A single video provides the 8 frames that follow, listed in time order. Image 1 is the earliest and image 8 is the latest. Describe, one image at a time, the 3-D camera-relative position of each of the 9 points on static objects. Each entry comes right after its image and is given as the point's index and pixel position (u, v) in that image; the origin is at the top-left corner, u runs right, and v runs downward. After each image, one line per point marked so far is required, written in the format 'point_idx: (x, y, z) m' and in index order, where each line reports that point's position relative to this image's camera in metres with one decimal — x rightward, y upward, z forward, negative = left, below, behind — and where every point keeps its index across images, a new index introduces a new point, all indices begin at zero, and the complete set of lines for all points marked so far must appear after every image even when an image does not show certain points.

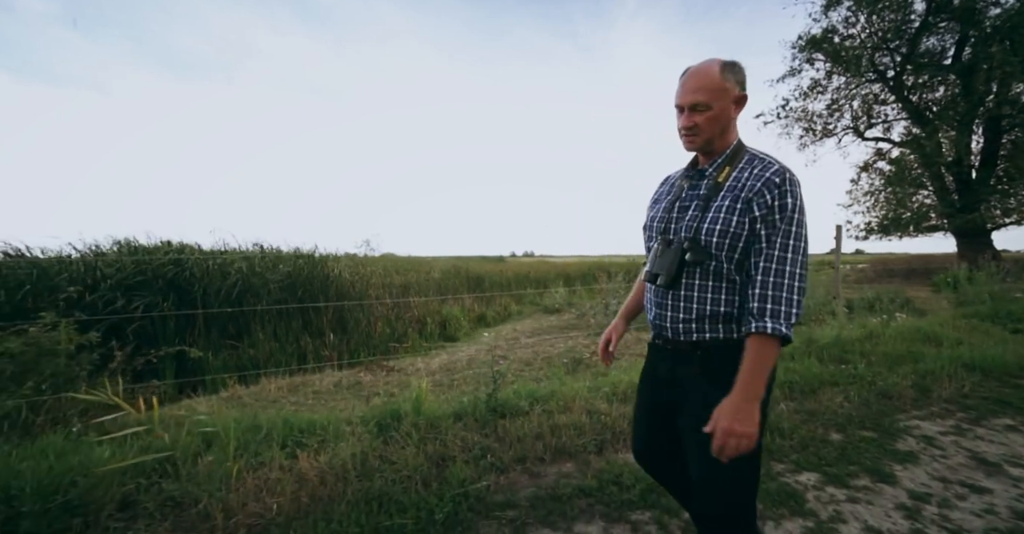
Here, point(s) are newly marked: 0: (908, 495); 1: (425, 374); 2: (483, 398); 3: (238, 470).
0: (+2.6, -1.5, +3.0) m
1: (-1.3, -1.6, +6.8) m
2: (-0.3, -1.2, +4.1) m
3: (-1.7, -1.3, +2.9) m
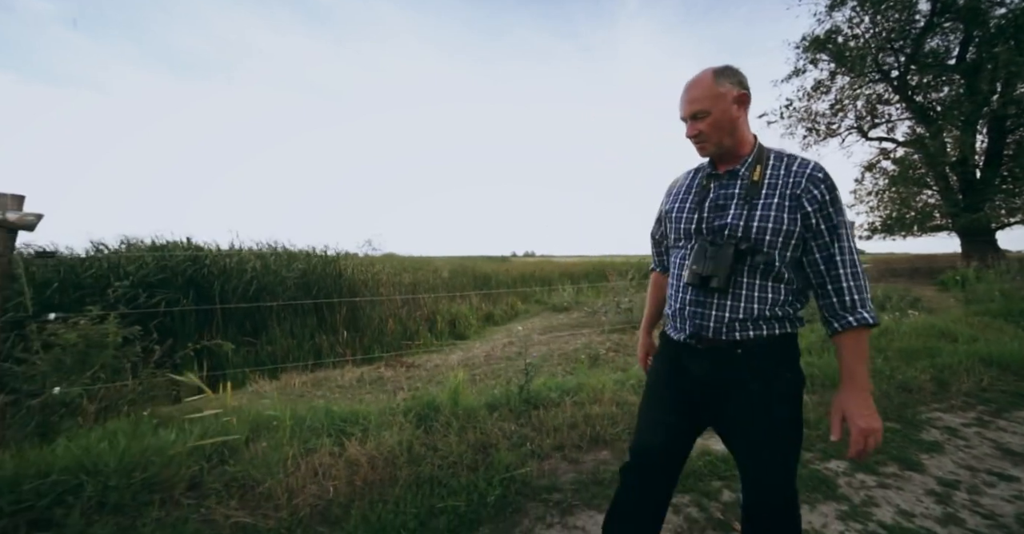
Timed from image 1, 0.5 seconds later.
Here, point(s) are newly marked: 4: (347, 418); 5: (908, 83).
0: (+2.9, -1.5, +3.1) m
1: (-1.0, -1.5, +6.9) m
2: (0.0, -1.1, +4.3) m
3: (-1.4, -1.2, +3.0) m
4: (-1.3, -1.2, +3.7) m
5: (+13.1, +6.3, +15.6) m
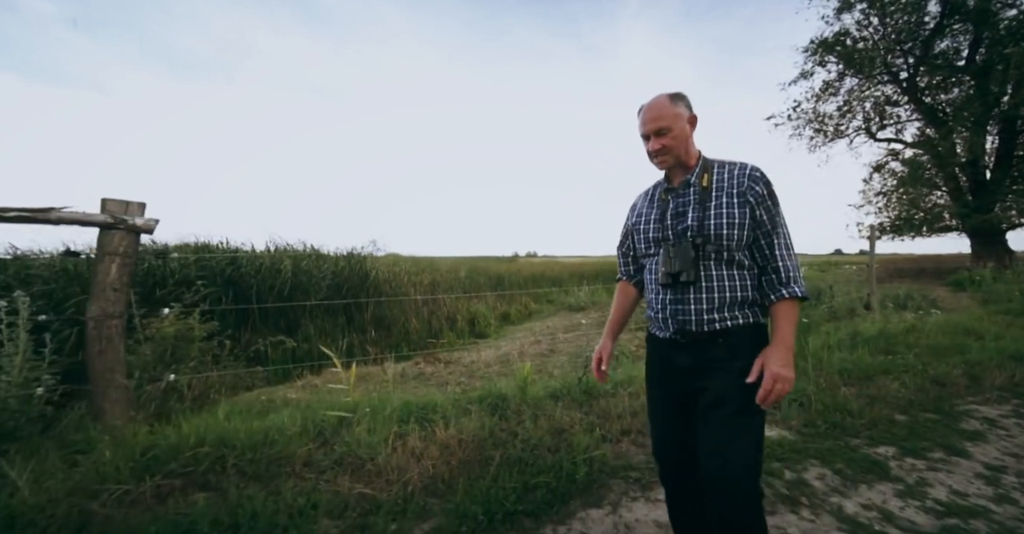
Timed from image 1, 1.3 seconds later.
0: (+3.4, -1.4, +3.3) m
1: (-0.4, -1.5, +7.2) m
2: (+0.6, -1.1, +4.5) m
3: (-0.9, -1.2, +3.3) m
4: (-0.8, -1.2, +4.0) m
5: (+13.8, +6.3, +15.8) m
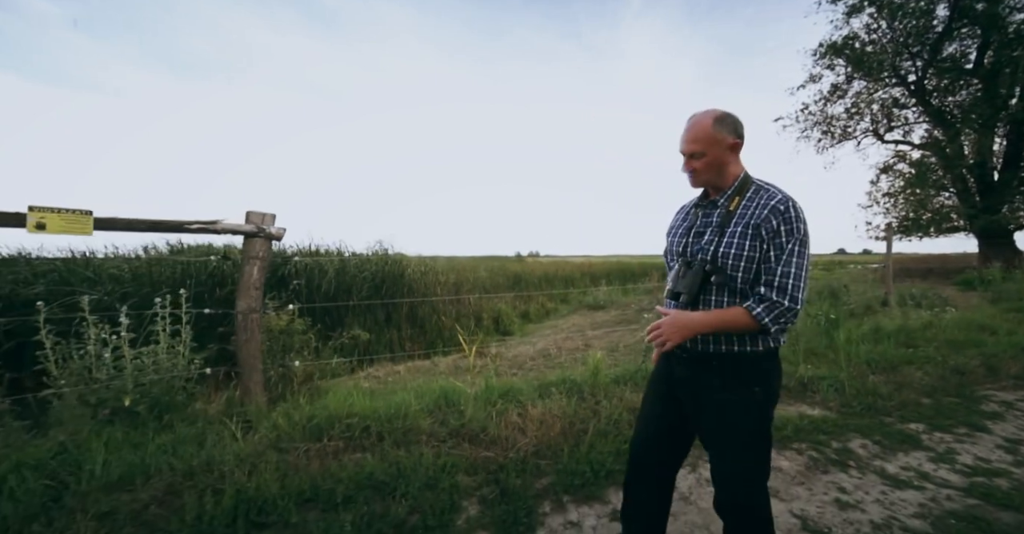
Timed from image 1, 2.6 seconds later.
0: (+4.1, -1.5, +3.9) m
1: (+0.3, -1.6, +7.7) m
2: (+1.3, -1.2, +5.1) m
3: (-0.2, -1.2, +3.9) m
4: (-0.1, -1.2, +4.6) m
5: (+14.6, +6.3, +16.3) m
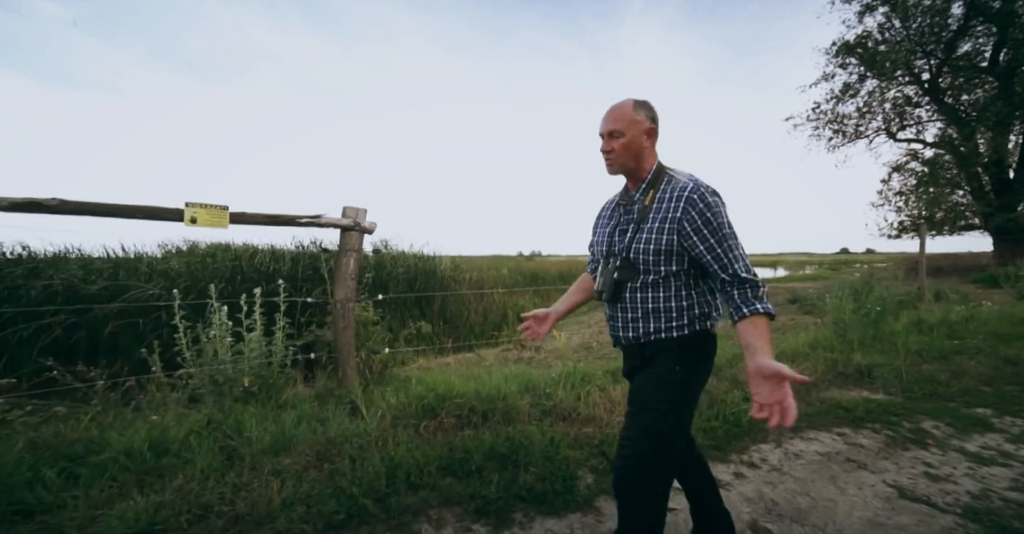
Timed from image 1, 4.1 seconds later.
0: (+4.9, -1.4, +4.1) m
1: (+1.1, -1.5, +8.0) m
2: (+2.1, -1.1, +5.3) m
3: (+0.6, -1.2, +4.1) m
4: (+0.7, -1.2, +4.8) m
5: (+15.4, +6.4, +16.4) m
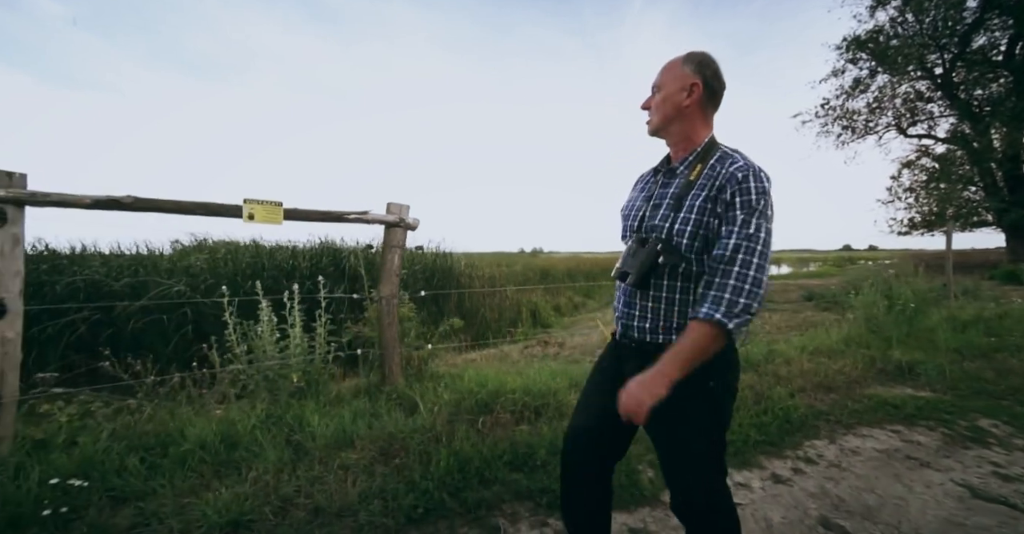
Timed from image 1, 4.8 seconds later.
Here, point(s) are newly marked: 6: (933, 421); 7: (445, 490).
0: (+5.3, -1.3, +4.1) m
1: (+1.5, -1.4, +8.0) m
2: (+2.5, -1.0, +5.3) m
3: (+1.0, -1.1, +4.1) m
4: (+1.1, -1.1, +4.8) m
5: (+15.9, +6.5, +16.2) m
6: (+3.5, -1.3, +3.9) m
7: (-0.4, -1.2, +2.6) m
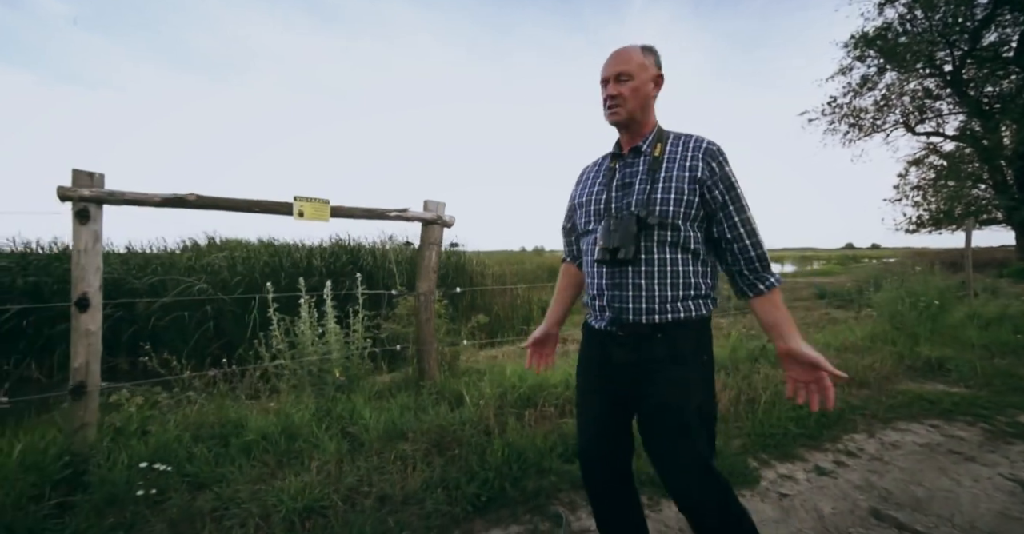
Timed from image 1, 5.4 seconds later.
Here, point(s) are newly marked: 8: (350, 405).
0: (+5.7, -1.3, +4.1) m
1: (+1.9, -1.4, +8.0) m
2: (+2.8, -1.0, +5.4) m
3: (+1.3, -1.1, +4.2) m
4: (+1.5, -1.1, +4.9) m
5: (+16.3, +6.6, +16.1) m
6: (+3.9, -1.3, +3.9) m
7: (0.0, -1.2, +2.6) m
8: (-1.2, -1.0, +3.4) m
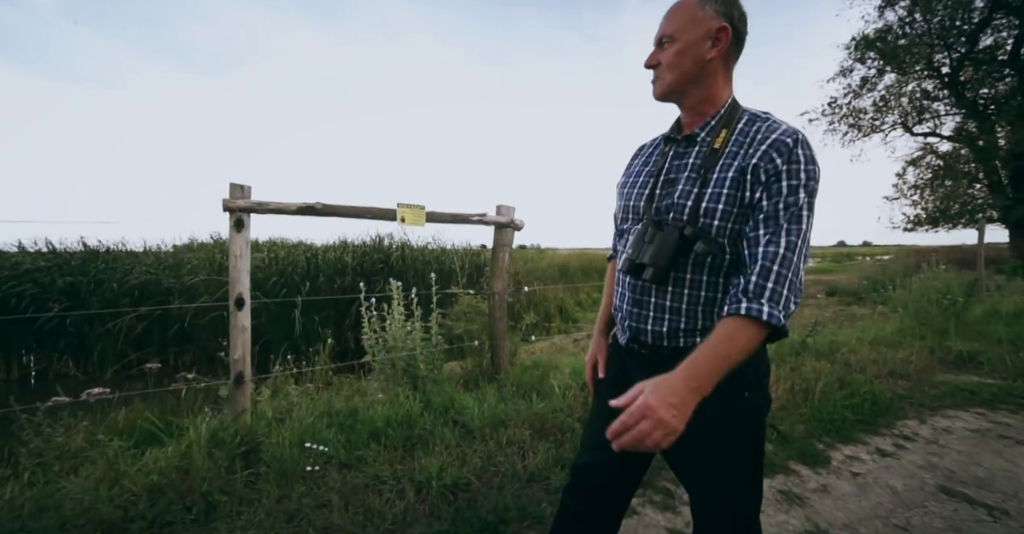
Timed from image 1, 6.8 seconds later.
0: (+6.3, -1.3, +4.4) m
1: (+2.5, -1.4, +8.3) m
2: (+3.5, -1.0, +5.7) m
3: (+2.0, -1.1, +4.5) m
4: (+2.1, -1.1, +5.2) m
5: (+16.9, +6.6, +16.6) m
6: (+4.5, -1.3, +4.2) m
7: (+0.6, -1.2, +2.9) m
8: (-0.5, -1.0, +3.7) m
